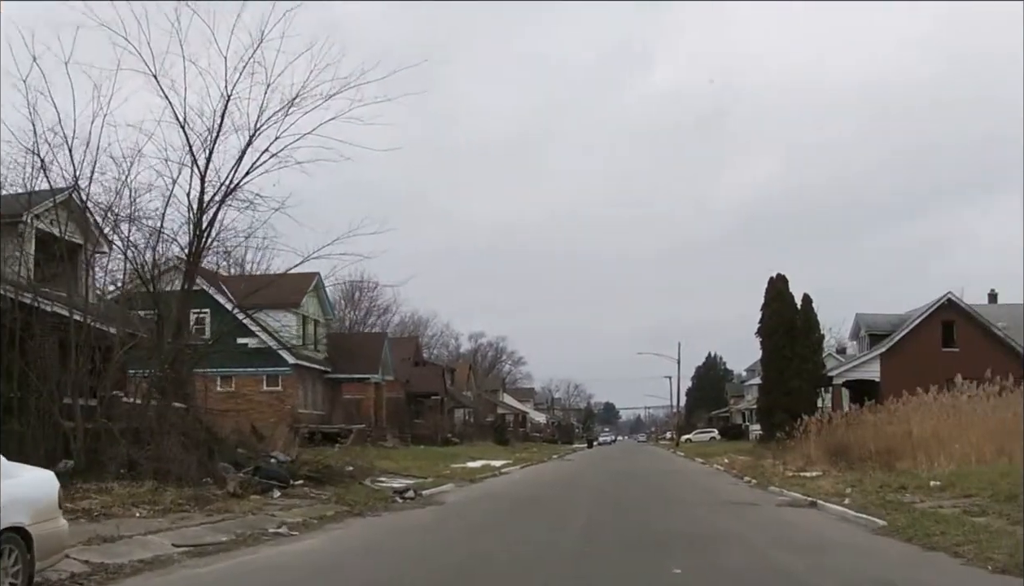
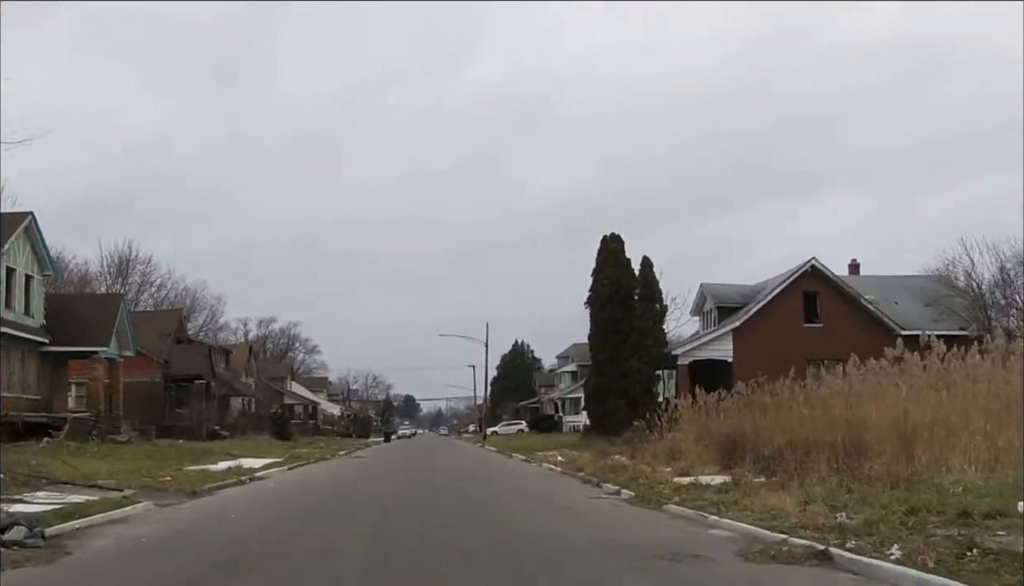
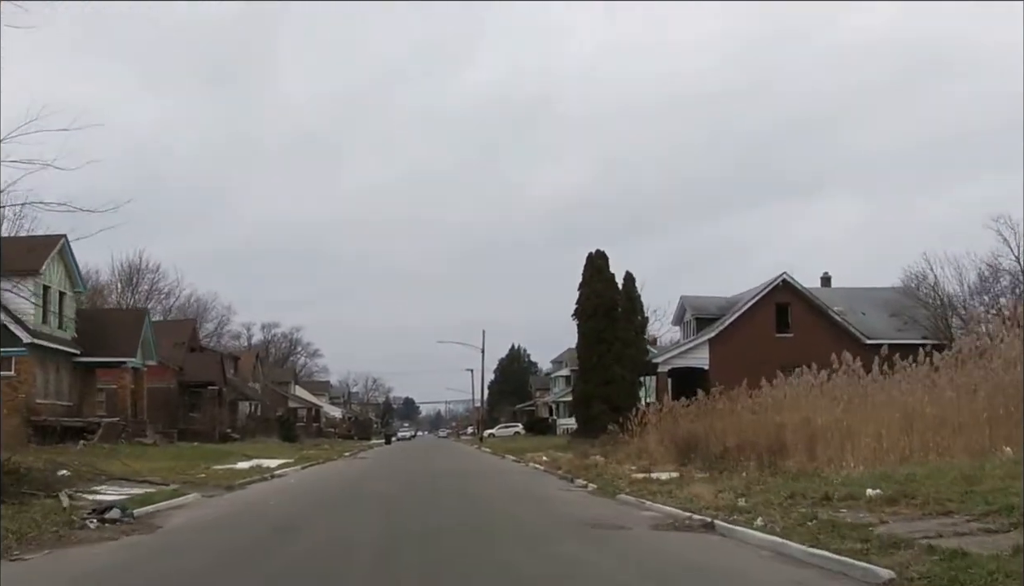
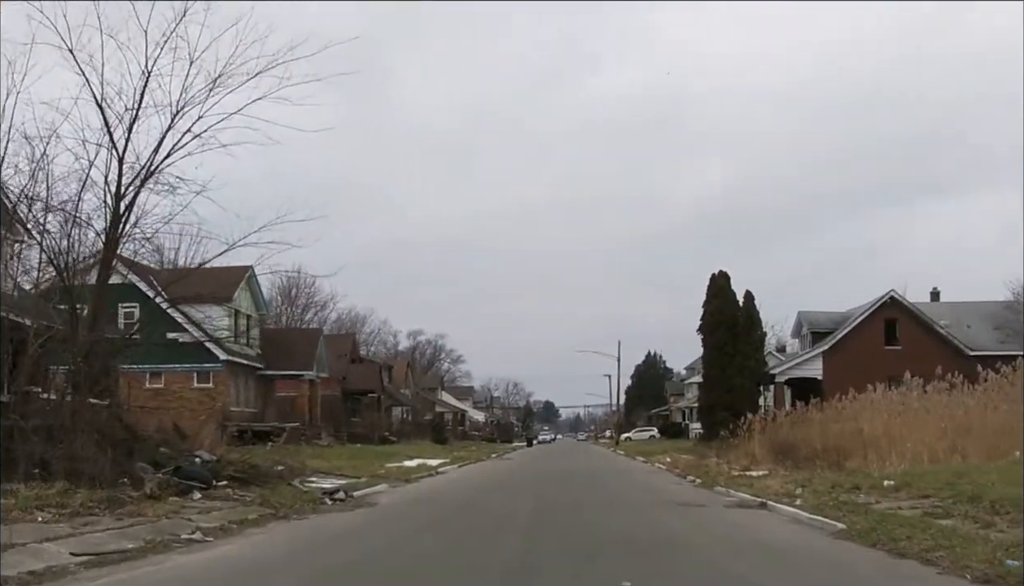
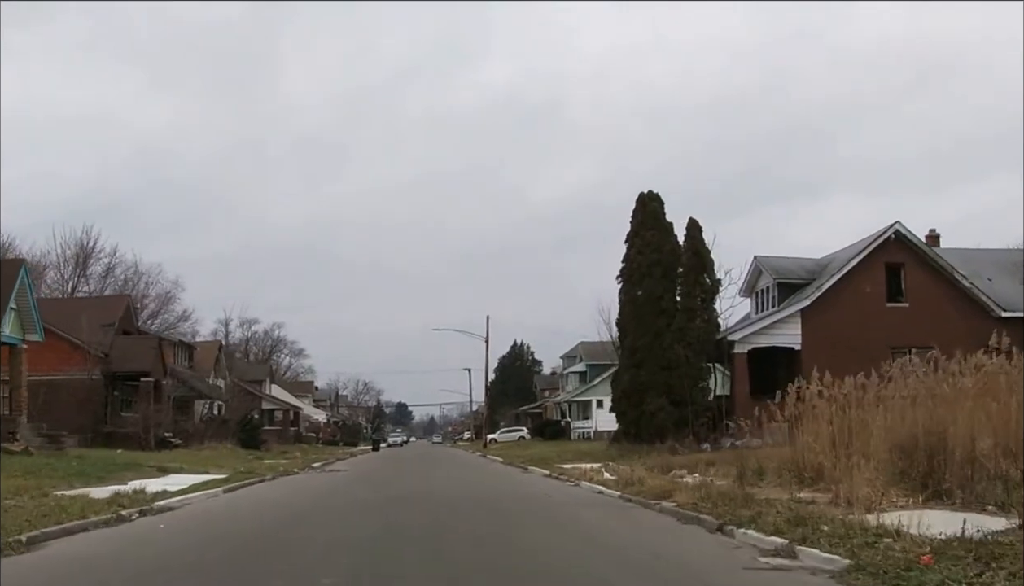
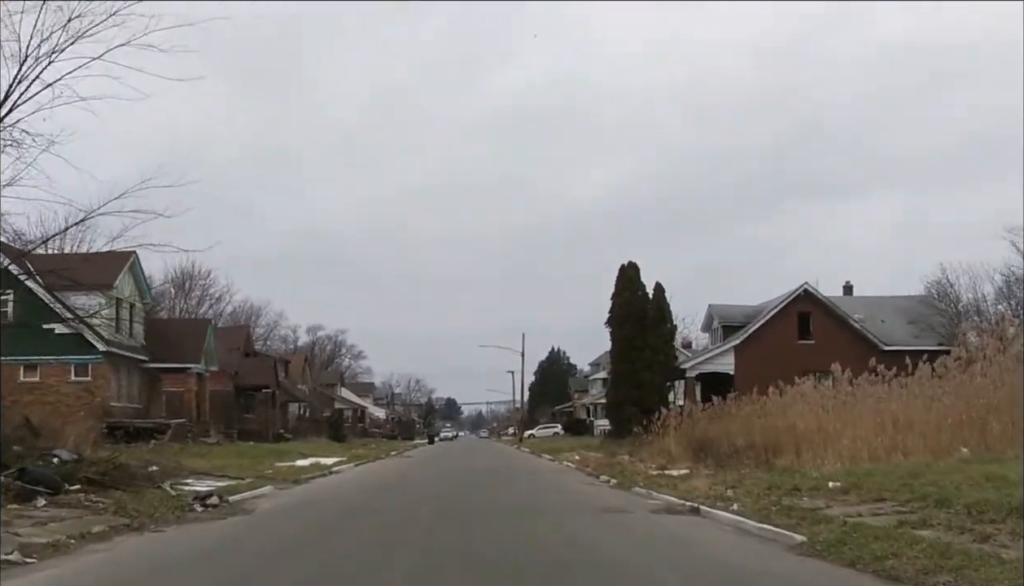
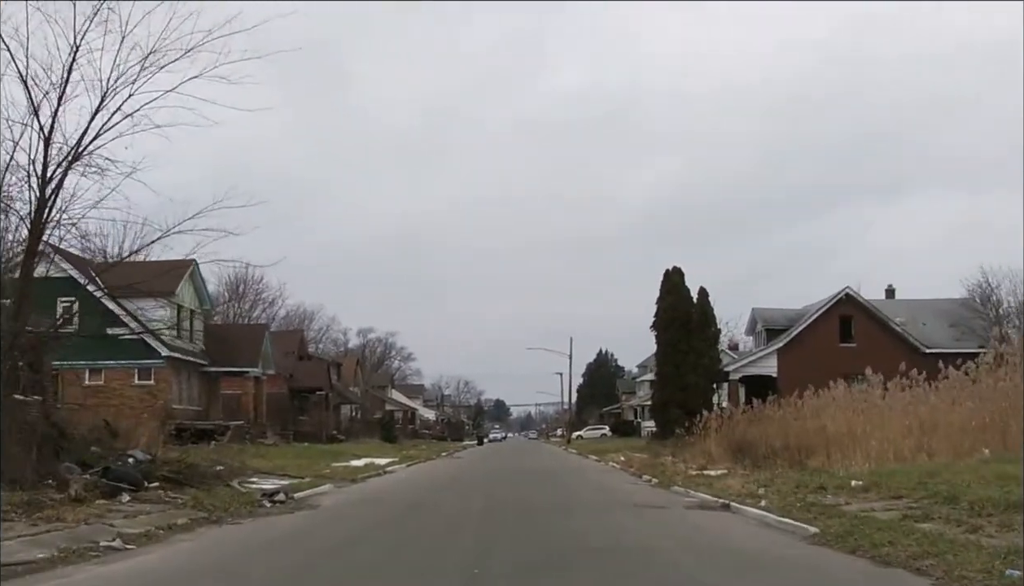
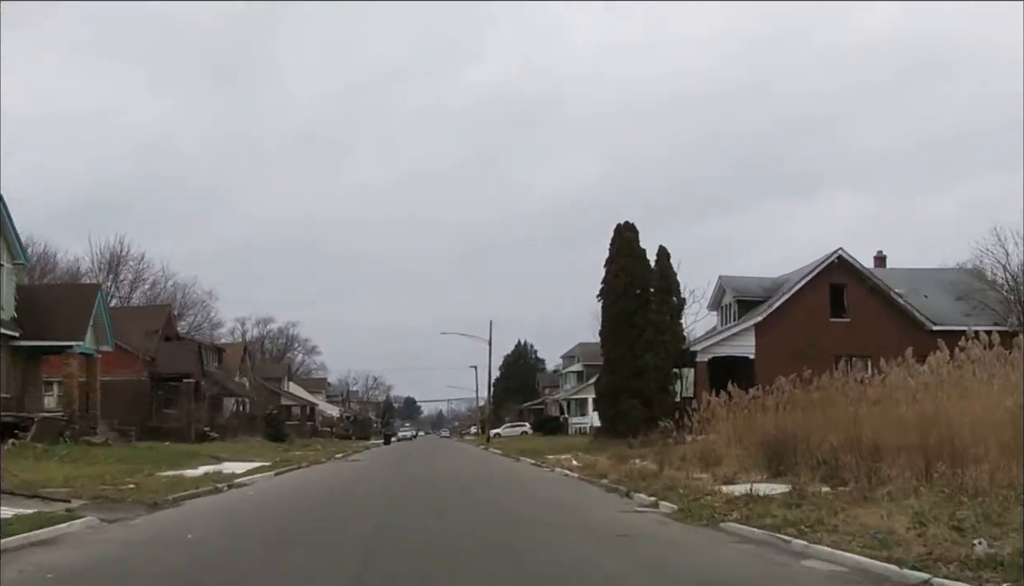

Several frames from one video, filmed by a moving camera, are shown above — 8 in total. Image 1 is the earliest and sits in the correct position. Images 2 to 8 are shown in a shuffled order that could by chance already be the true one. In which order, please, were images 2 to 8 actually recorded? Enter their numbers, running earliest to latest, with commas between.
4, 7, 6, 3, 2, 8, 5
